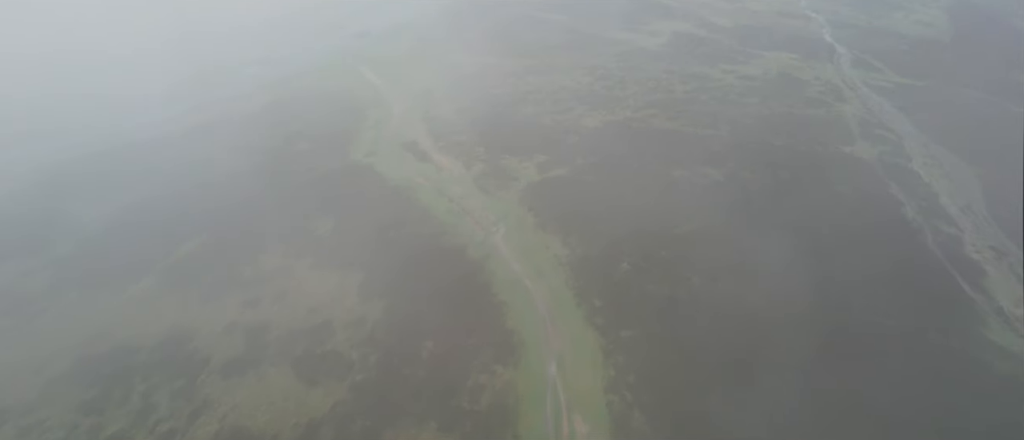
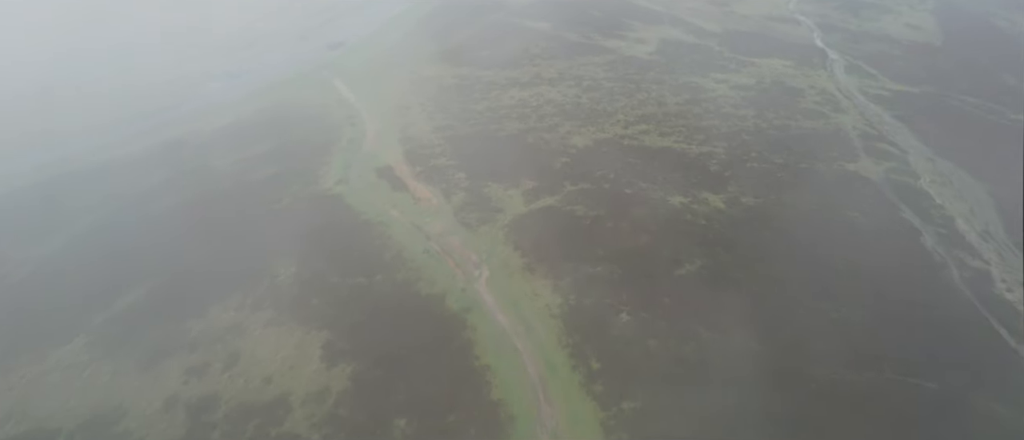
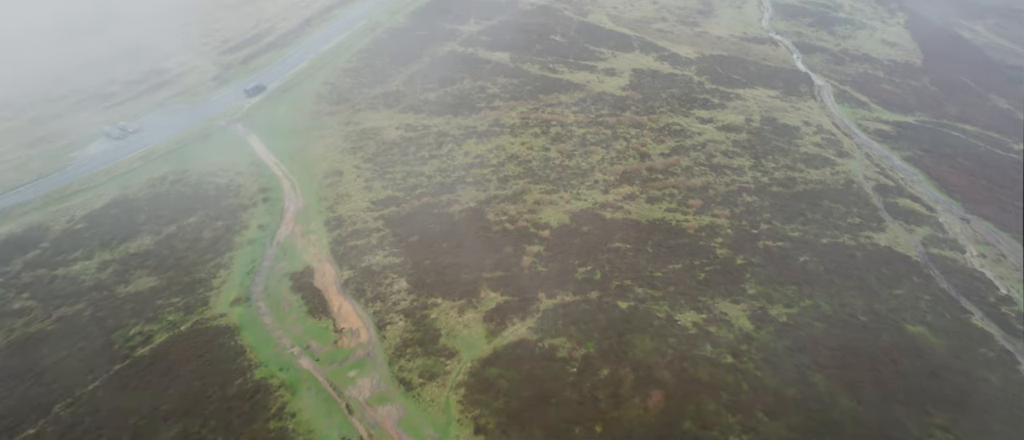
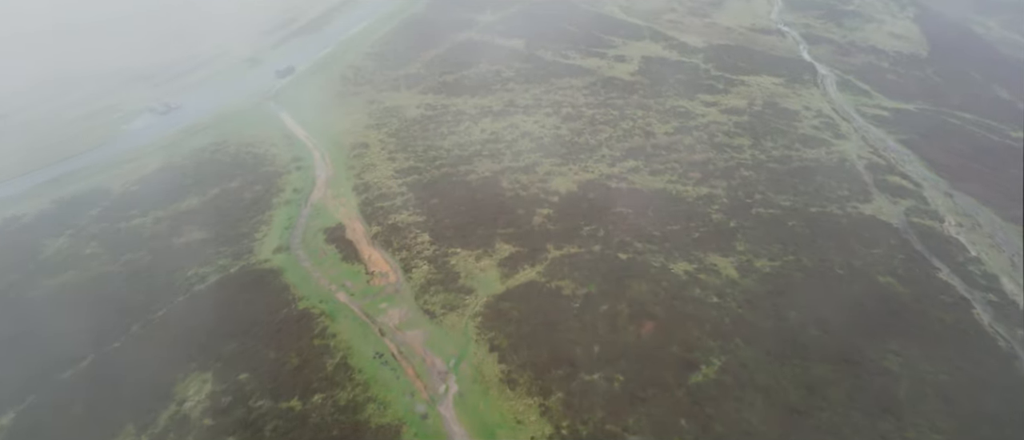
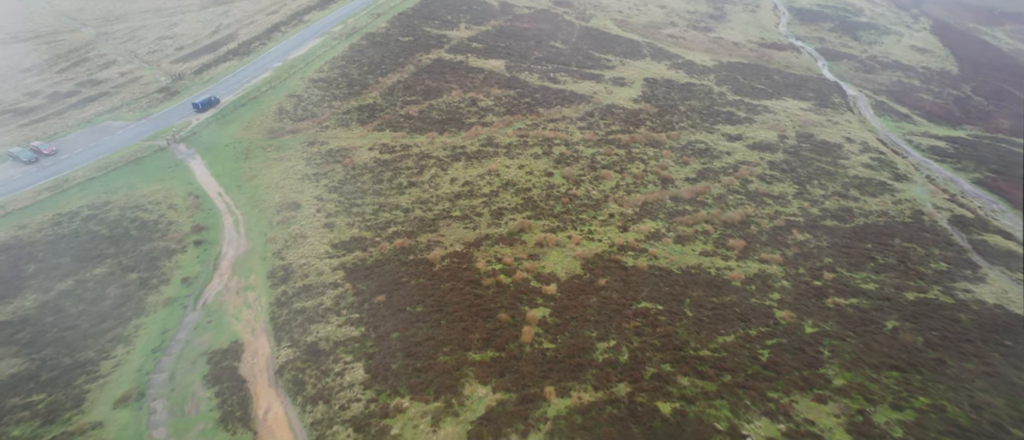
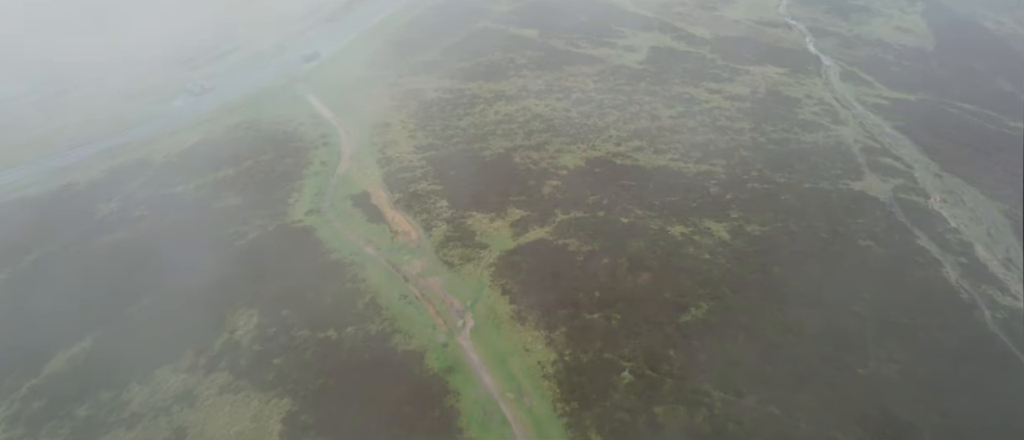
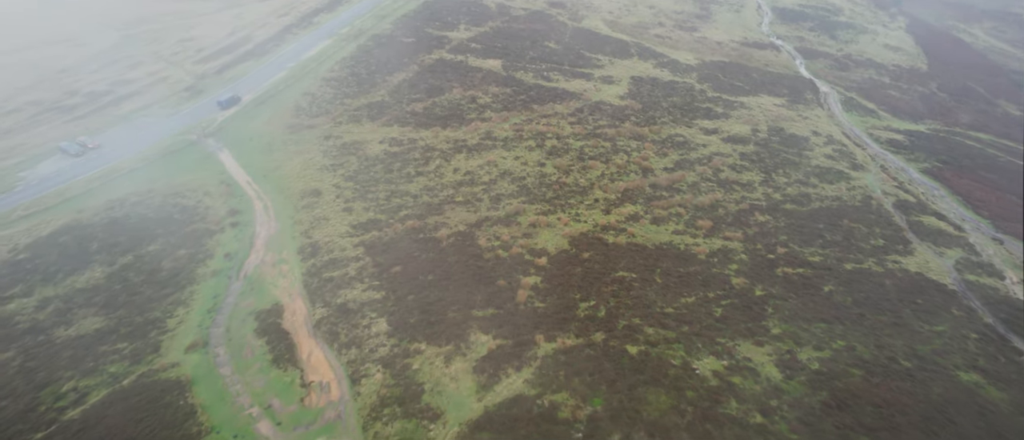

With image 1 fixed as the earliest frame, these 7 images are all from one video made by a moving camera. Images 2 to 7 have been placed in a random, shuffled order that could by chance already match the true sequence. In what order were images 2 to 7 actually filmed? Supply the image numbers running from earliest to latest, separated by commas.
2, 6, 4, 3, 7, 5
